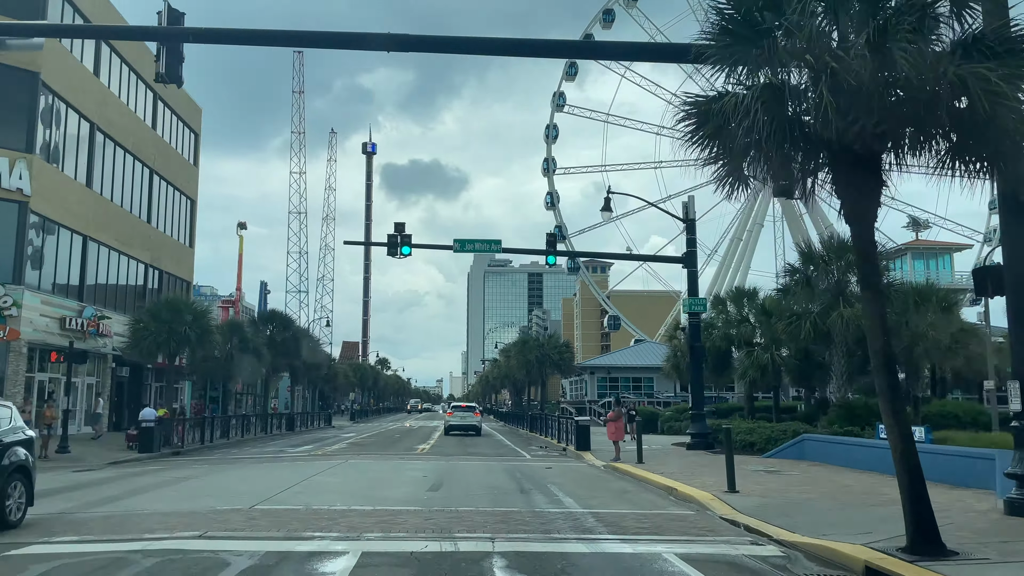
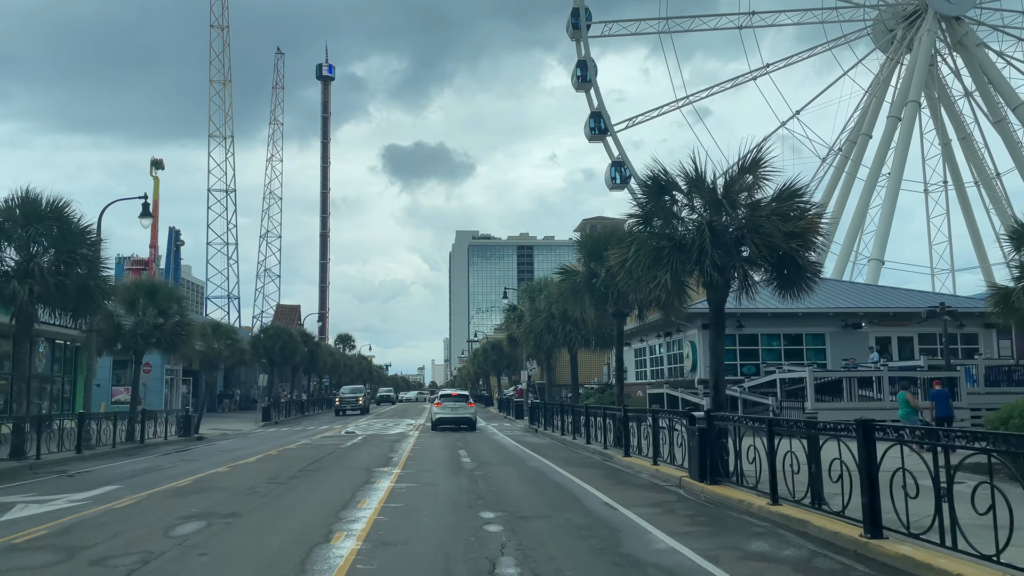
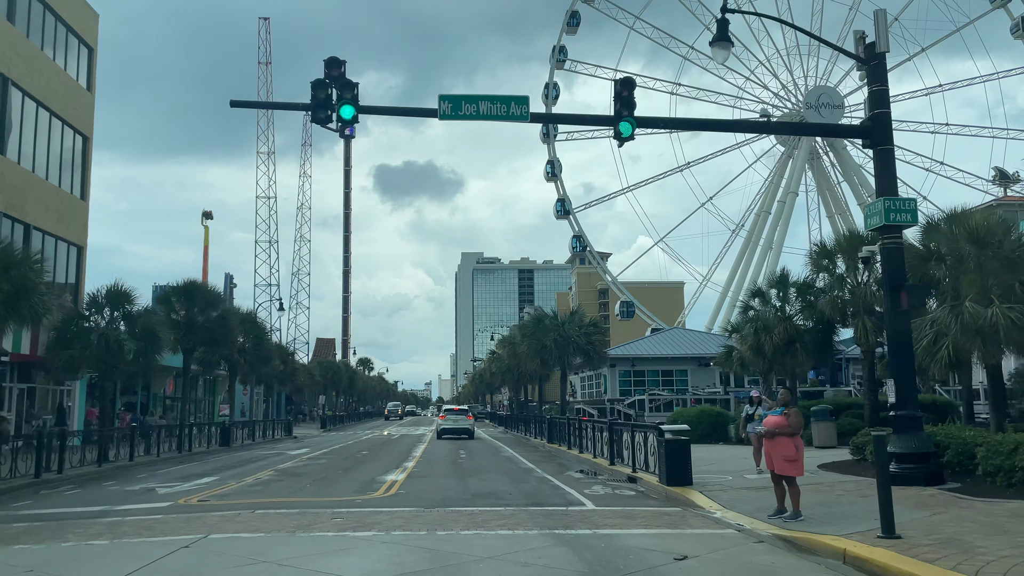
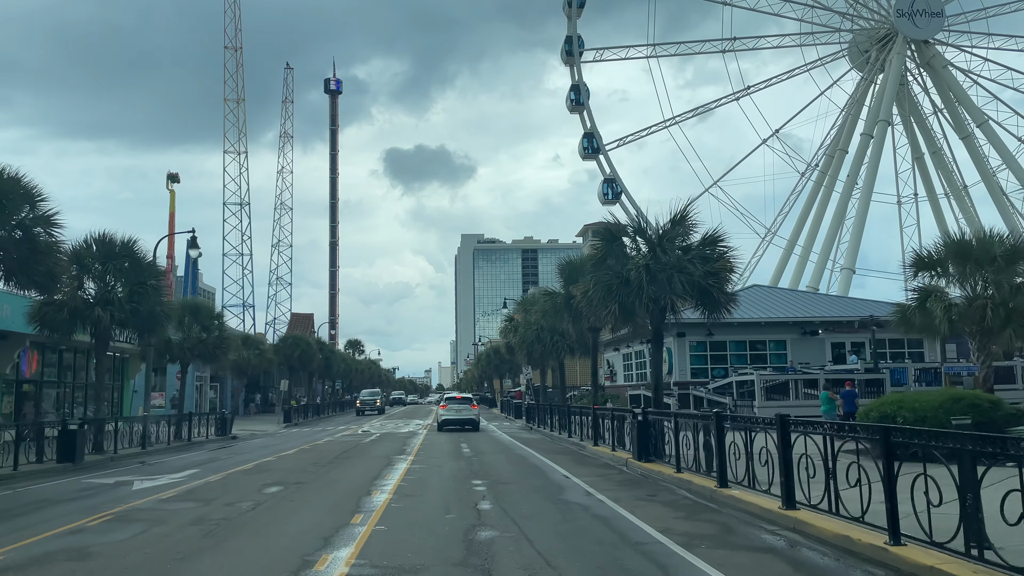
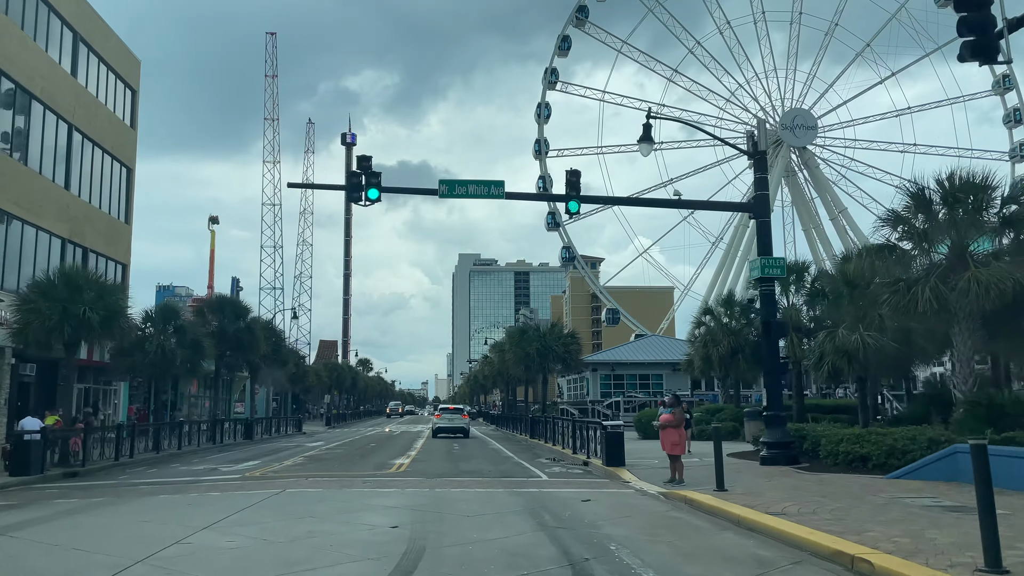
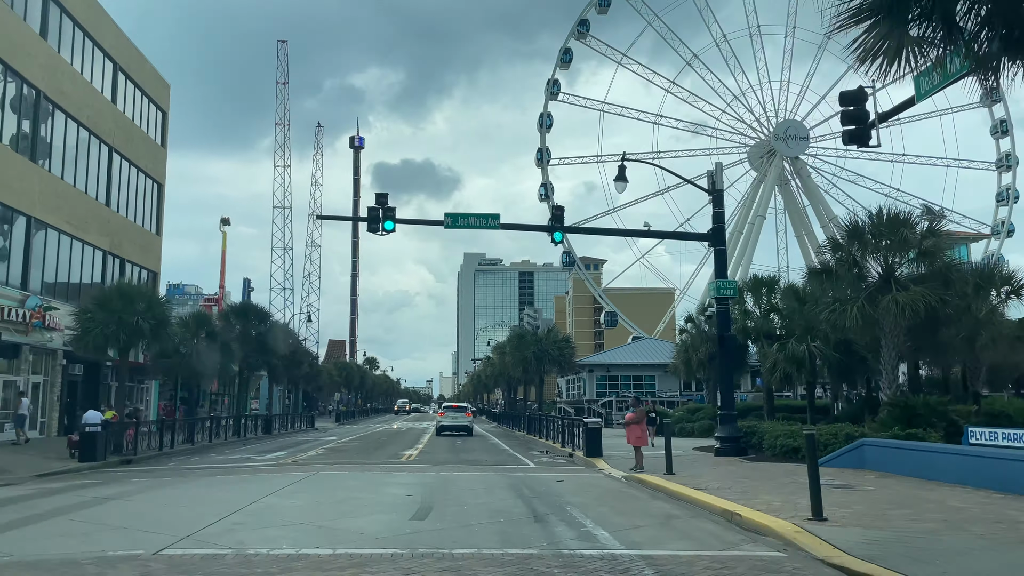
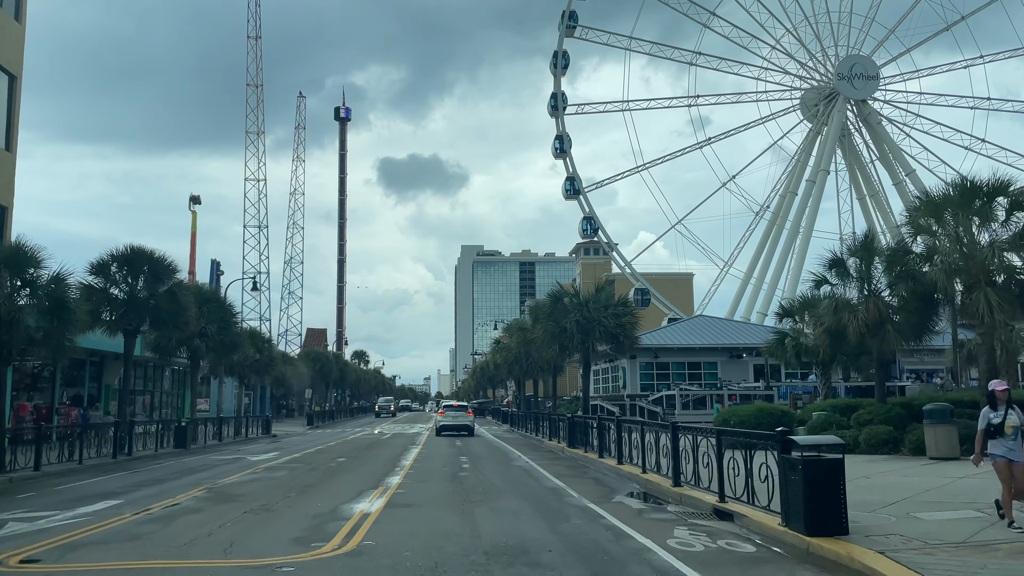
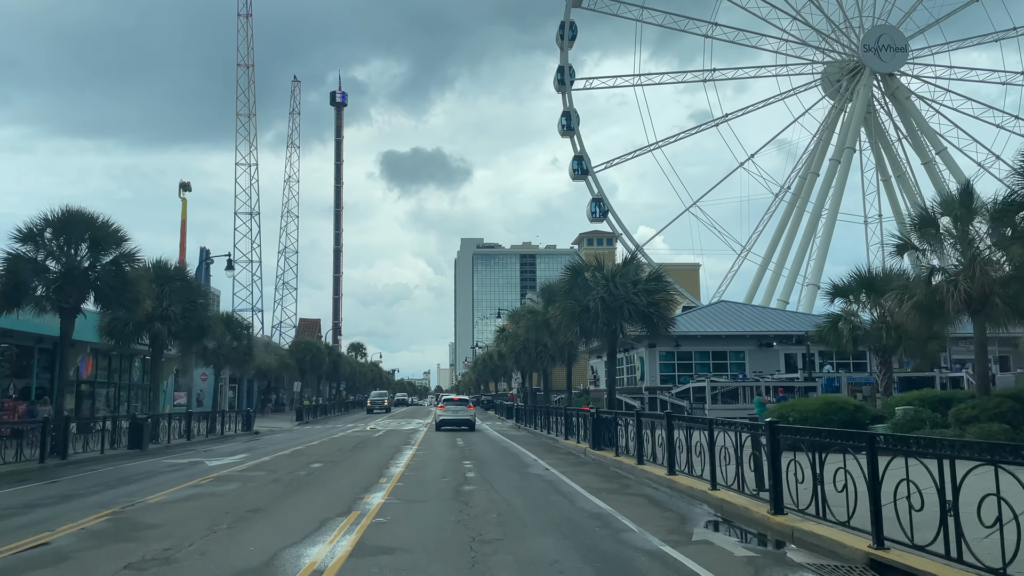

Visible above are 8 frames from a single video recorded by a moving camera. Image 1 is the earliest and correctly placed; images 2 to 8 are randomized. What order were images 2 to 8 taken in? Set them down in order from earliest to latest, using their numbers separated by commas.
6, 5, 3, 7, 8, 4, 2
